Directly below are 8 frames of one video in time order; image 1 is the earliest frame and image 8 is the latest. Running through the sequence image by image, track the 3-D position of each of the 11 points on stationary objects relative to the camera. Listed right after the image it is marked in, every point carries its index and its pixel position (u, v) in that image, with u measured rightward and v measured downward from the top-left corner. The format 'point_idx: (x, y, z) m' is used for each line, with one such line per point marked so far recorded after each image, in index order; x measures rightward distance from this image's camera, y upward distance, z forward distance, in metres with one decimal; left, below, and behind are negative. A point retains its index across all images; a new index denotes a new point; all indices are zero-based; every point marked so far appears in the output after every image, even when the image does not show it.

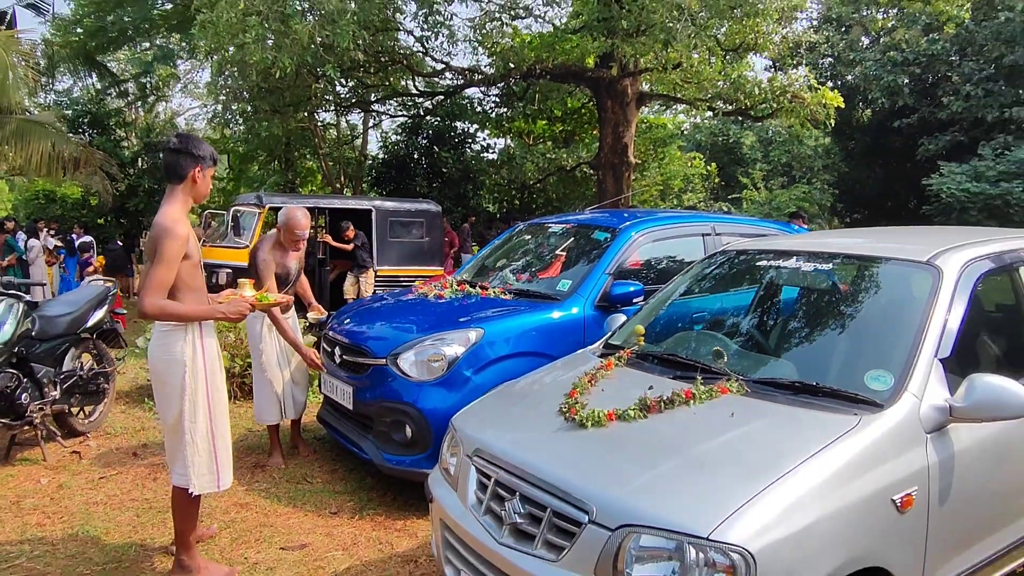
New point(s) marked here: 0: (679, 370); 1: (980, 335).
0: (+0.7, -0.3, +2.9) m
1: (+1.9, -0.2, +2.8) m
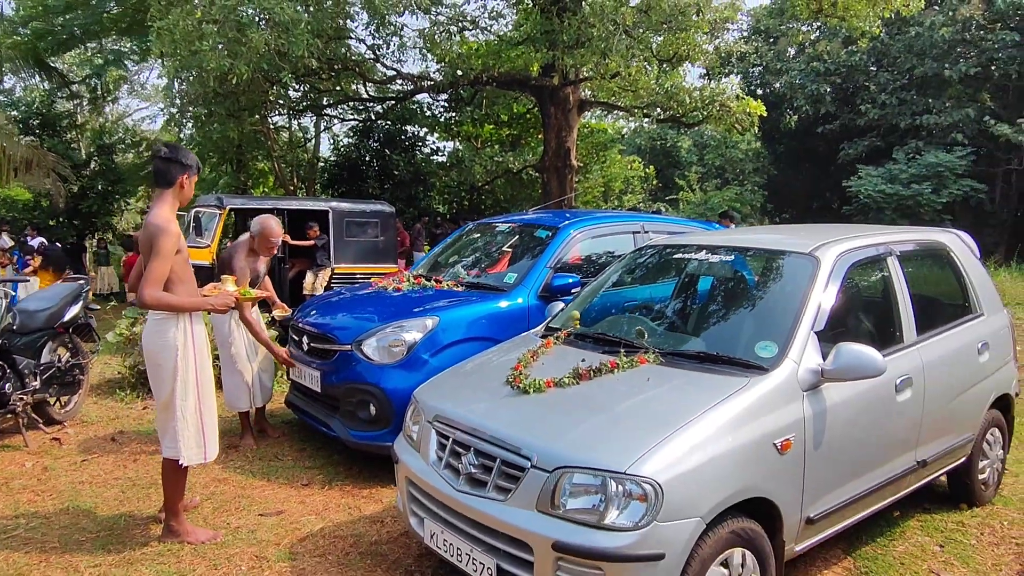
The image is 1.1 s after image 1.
0: (+0.5, -0.3, +3.4) m
1: (+1.7, -0.1, +3.5) m
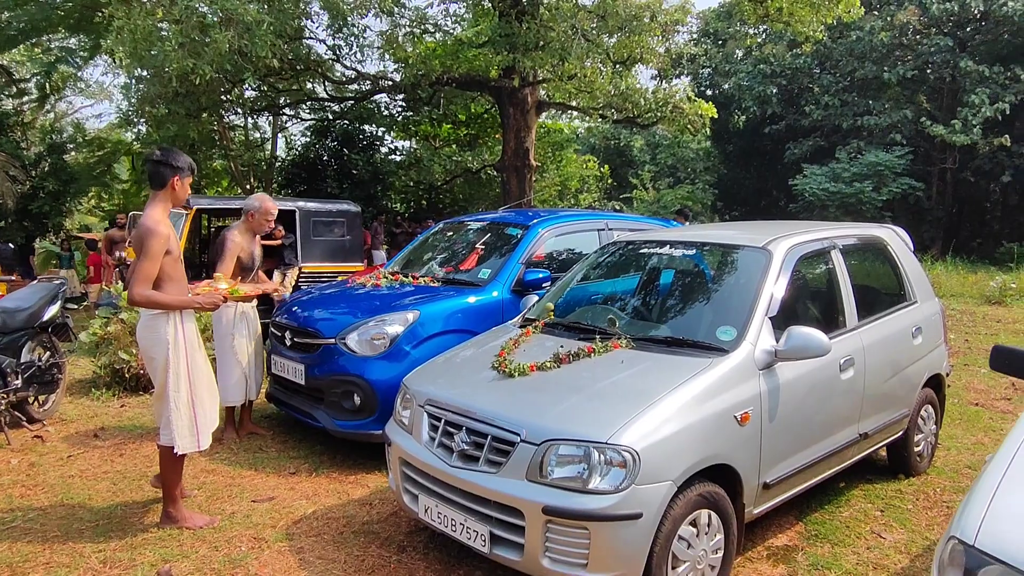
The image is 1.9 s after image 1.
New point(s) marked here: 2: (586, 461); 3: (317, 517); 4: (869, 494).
0: (+0.4, -0.2, +3.7) m
1: (+1.6, -0.1, +3.8) m
2: (+0.3, -0.6, +2.7) m
3: (-1.0, -1.2, +3.8) m
4: (+2.1, -1.2, +4.4) m
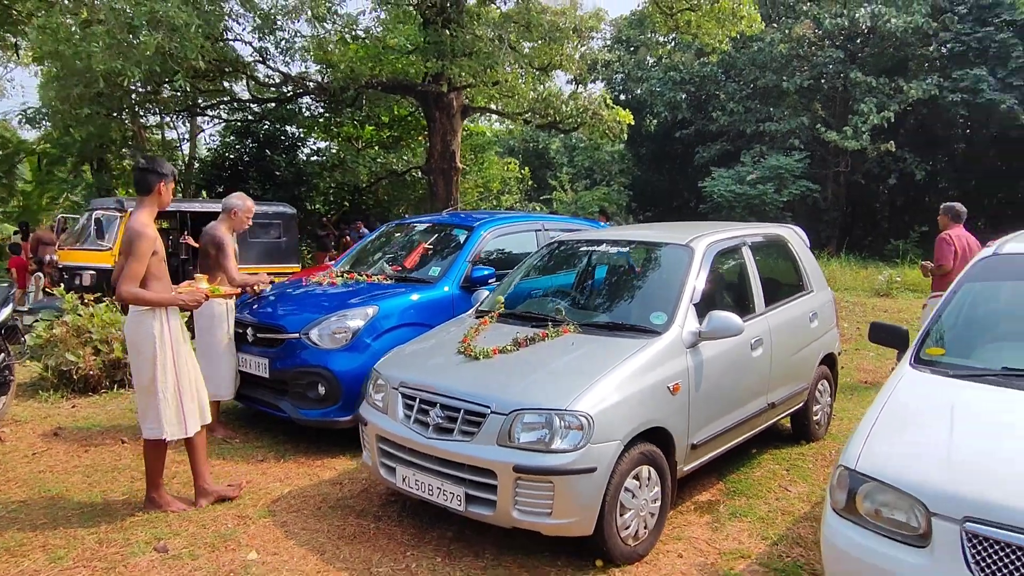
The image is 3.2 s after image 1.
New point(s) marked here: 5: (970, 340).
0: (+0.1, -0.2, +4.2) m
1: (+1.3, 0.0, +4.5) m
2: (+0.2, -0.6, +3.2) m
3: (-1.3, -1.2, +4.2) m
4: (+1.8, -1.2, +5.0) m
5: (+2.0, -0.2, +3.2) m
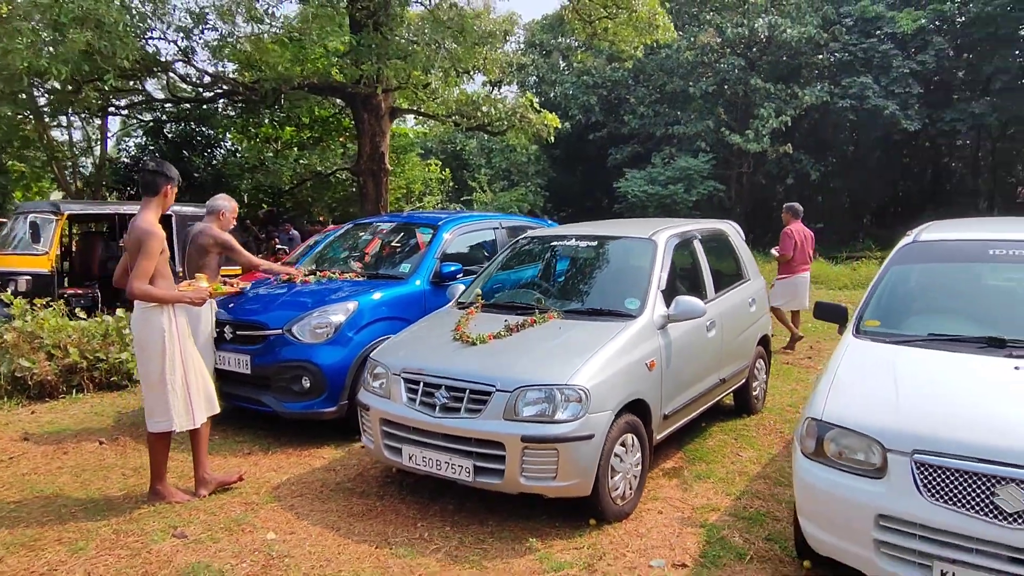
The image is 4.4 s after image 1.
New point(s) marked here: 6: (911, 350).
0: (0.0, -0.1, +4.6) m
1: (+1.2, +0.1, +5.0) m
2: (+0.2, -0.6, +3.6) m
3: (-1.3, -1.2, +4.4) m
4: (+1.6, -1.1, +5.6) m
5: (+2.0, -0.1, +3.8) m
6: (+1.9, -0.3, +3.4) m
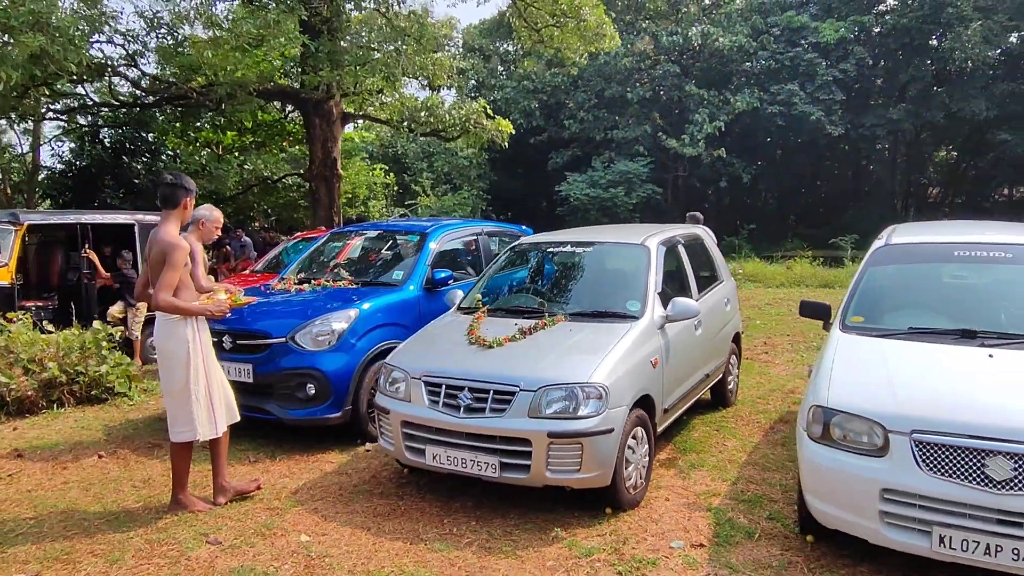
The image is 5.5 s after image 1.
0: (+0.1, -0.2, +4.8) m
1: (+1.1, 0.0, +5.3) m
2: (+0.3, -0.6, +3.8) m
3: (-1.3, -1.2, +4.5) m
4: (+1.6, -1.1, +6.0) m
5: (+2.1, -0.1, +4.2) m
6: (+2.0, -0.3, +3.8) m
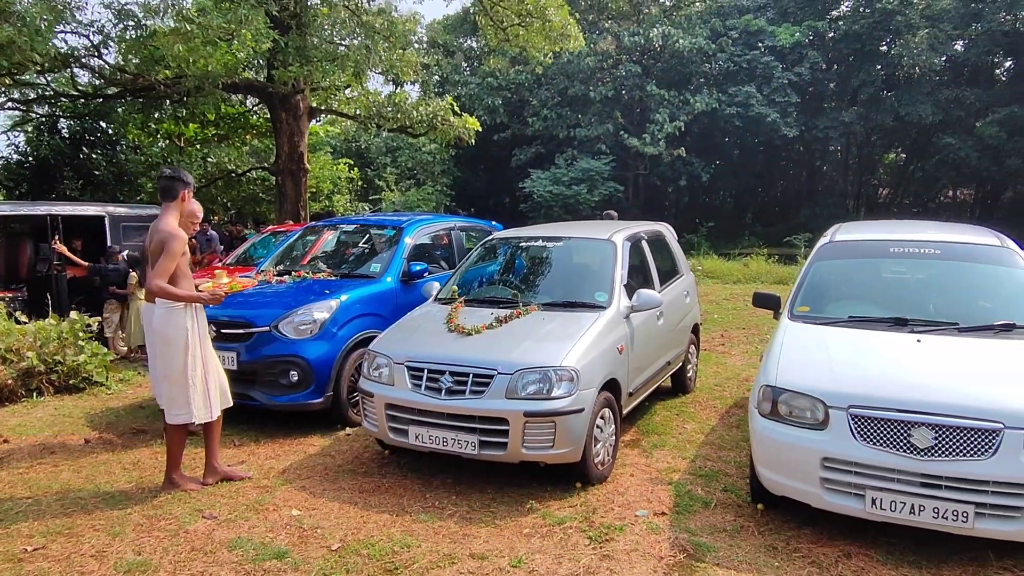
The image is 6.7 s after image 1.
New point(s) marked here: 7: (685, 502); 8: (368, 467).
0: (-0.1, -0.1, +5.1) m
1: (+0.9, +0.1, +5.6) m
2: (+0.2, -0.5, +4.1) m
3: (-1.4, -1.2, +4.7) m
4: (+1.3, -1.0, +6.4) m
5: (+2.0, -0.1, +4.6) m
6: (+1.9, -0.2, +4.2) m
7: (+1.0, -1.2, +4.2) m
8: (-0.9, -1.2, +4.7) m
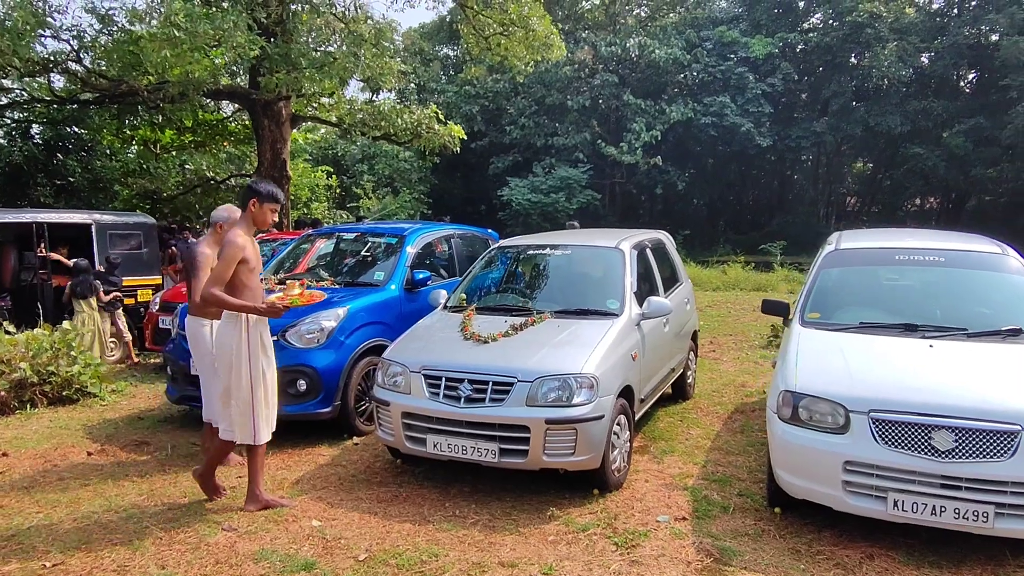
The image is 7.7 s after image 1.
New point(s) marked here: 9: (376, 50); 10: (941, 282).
0: (0.0, -0.2, +5.1) m
1: (+1.0, 0.0, +5.7) m
2: (+0.3, -0.6, +4.2) m
3: (-1.3, -1.2, +4.7) m
4: (+1.4, -1.1, +6.4) m
5: (+2.1, -0.1, +4.7) m
6: (+2.0, -0.3, +4.3) m
7: (+1.1, -1.3, +4.2) m
8: (-0.8, -1.2, +4.7) m
9: (-2.3, +4.1, +12.5) m
10: (+2.8, 0.0, +4.7) m
